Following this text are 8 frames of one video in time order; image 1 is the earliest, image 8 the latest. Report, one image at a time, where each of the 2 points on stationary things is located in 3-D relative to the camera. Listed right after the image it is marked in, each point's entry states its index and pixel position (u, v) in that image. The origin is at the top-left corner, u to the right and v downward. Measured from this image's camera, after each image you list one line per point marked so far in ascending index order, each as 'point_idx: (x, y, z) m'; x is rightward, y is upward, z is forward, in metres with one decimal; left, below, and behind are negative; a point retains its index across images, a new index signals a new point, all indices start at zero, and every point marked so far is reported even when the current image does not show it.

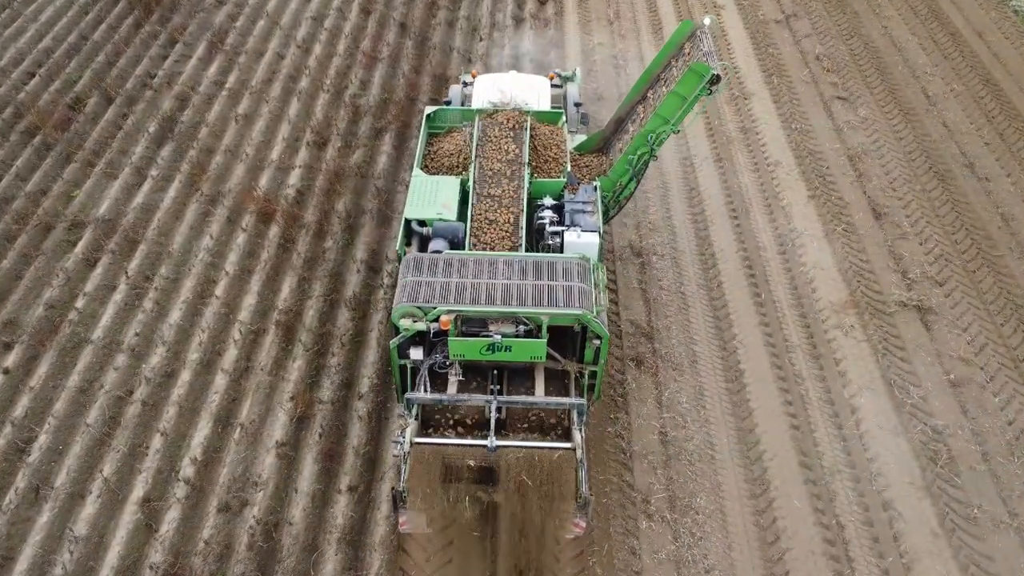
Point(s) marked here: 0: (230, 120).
0: (-3.7, +2.2, +10.4) m
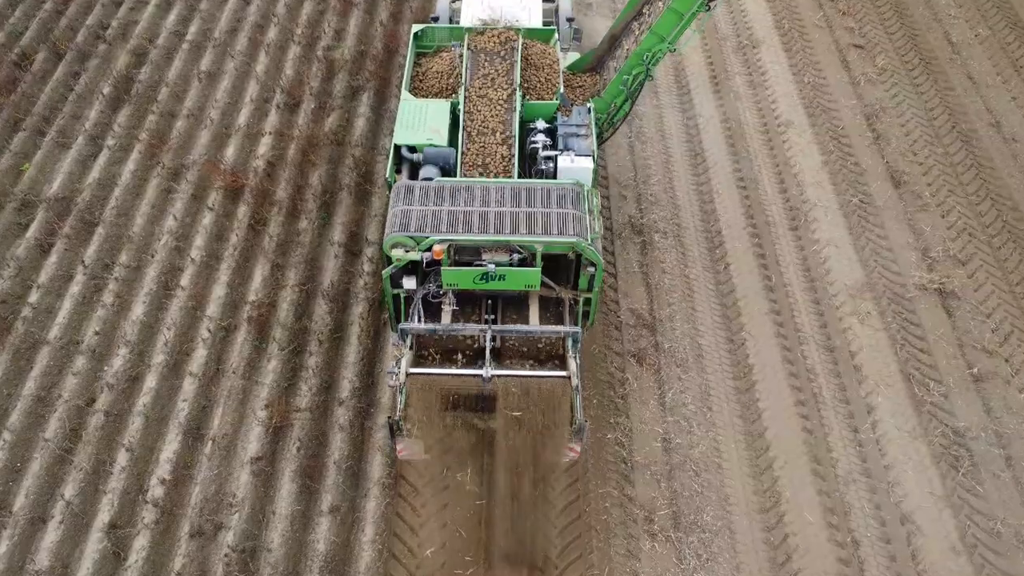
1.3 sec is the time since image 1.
0: (-3.8, +2.5, +9.5) m
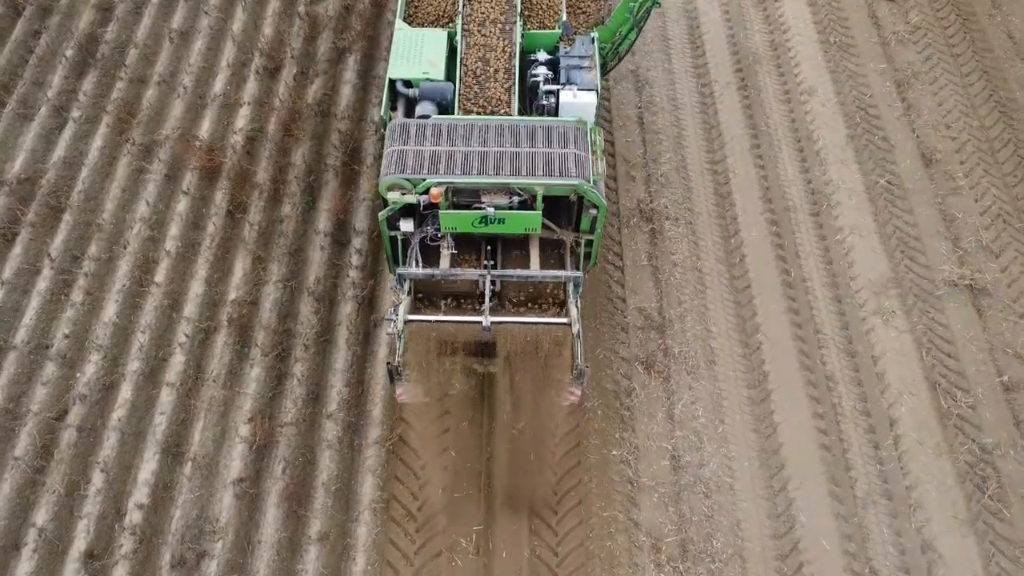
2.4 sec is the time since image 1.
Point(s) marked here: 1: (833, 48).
0: (-3.8, +2.8, +8.7) m
1: (+3.5, +2.6, +8.6) m
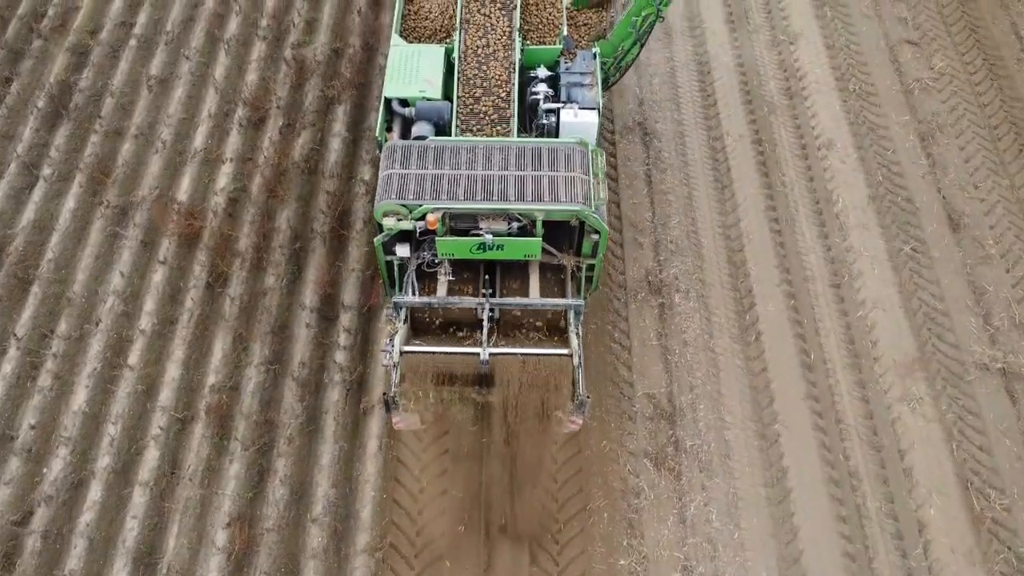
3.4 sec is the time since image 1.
0: (-3.8, +2.1, +8.2) m
1: (+3.5, +1.9, +8.1) m
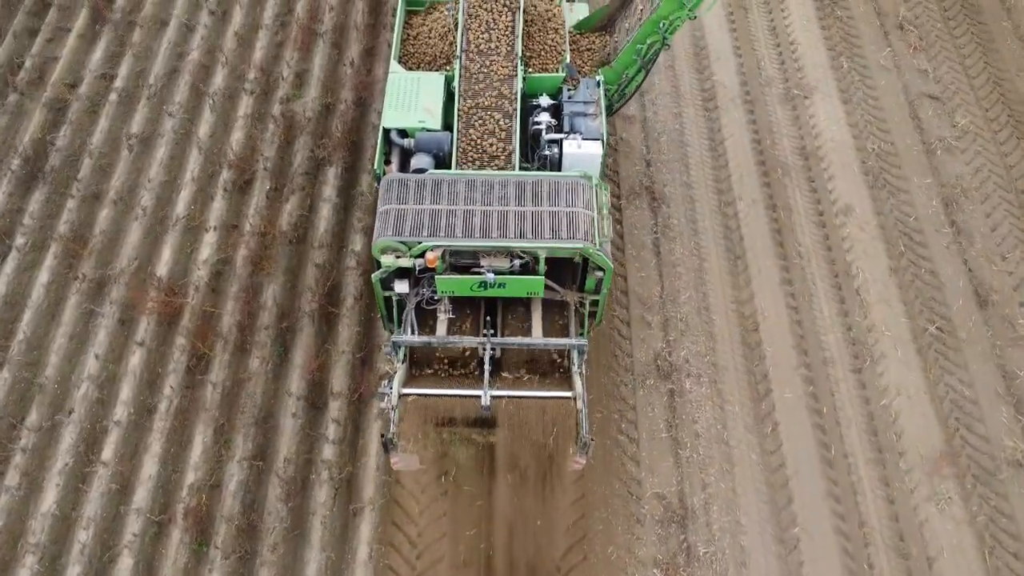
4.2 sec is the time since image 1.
0: (-3.8, +1.4, +7.8) m
1: (+3.5, +1.3, +7.7) m
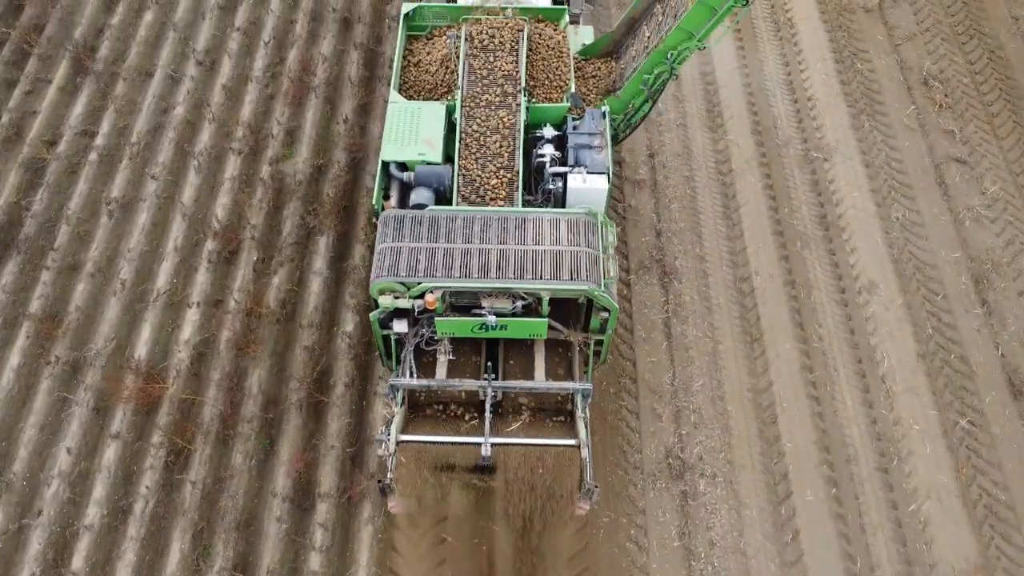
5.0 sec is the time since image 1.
0: (-3.8, +0.7, +7.4) m
1: (+3.5, +0.6, +7.2) m
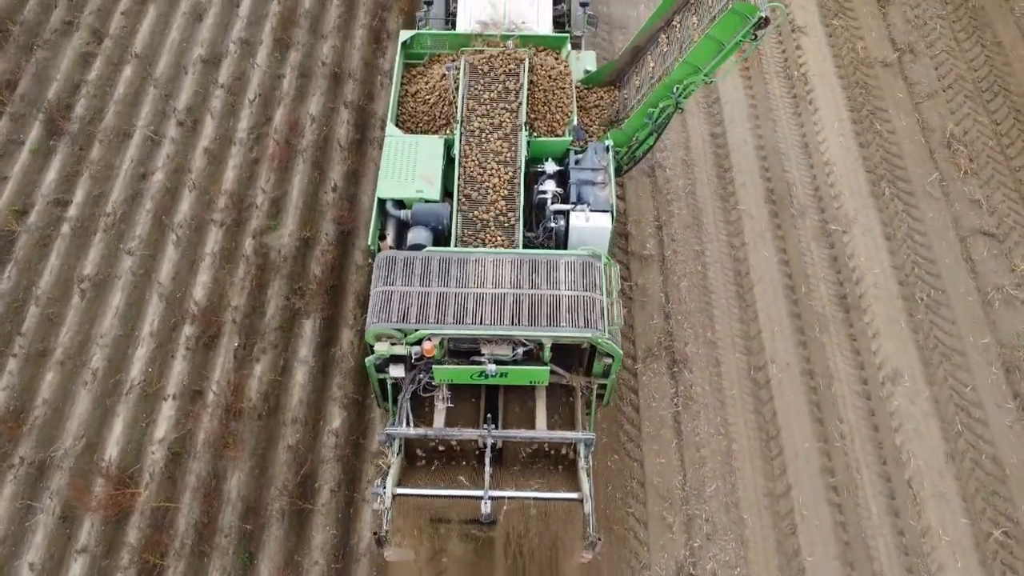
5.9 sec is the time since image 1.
0: (-3.8, 0.0, +6.9) m
1: (+3.5, -0.2, +6.7) m
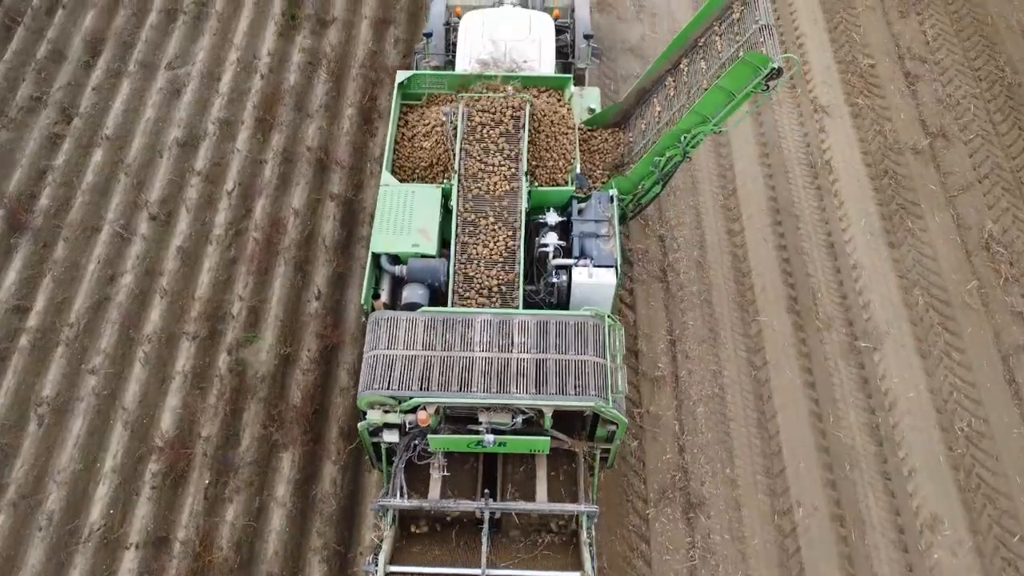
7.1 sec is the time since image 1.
0: (-3.8, -1.0, +6.3) m
1: (+3.5, -1.2, +6.1) m
